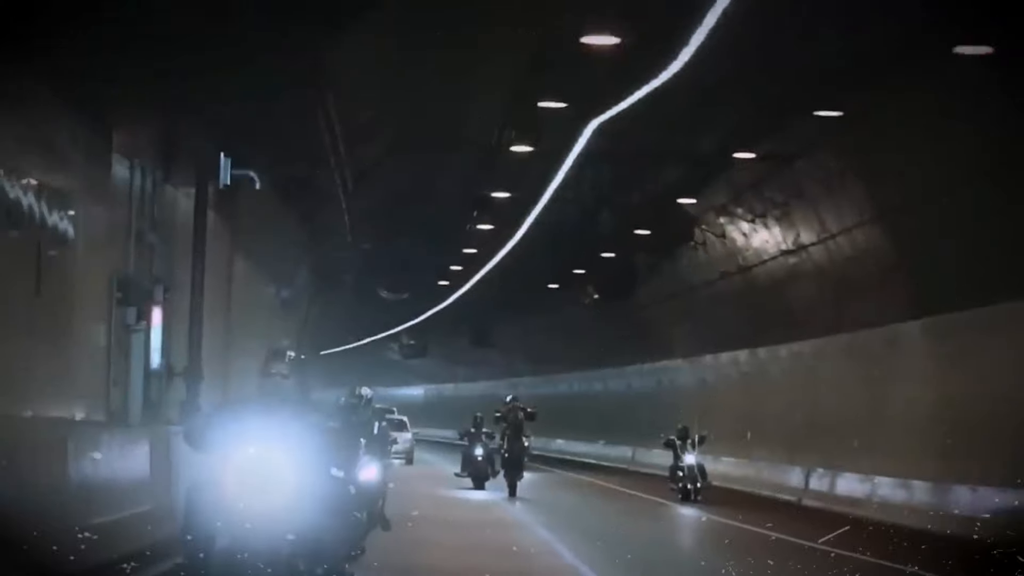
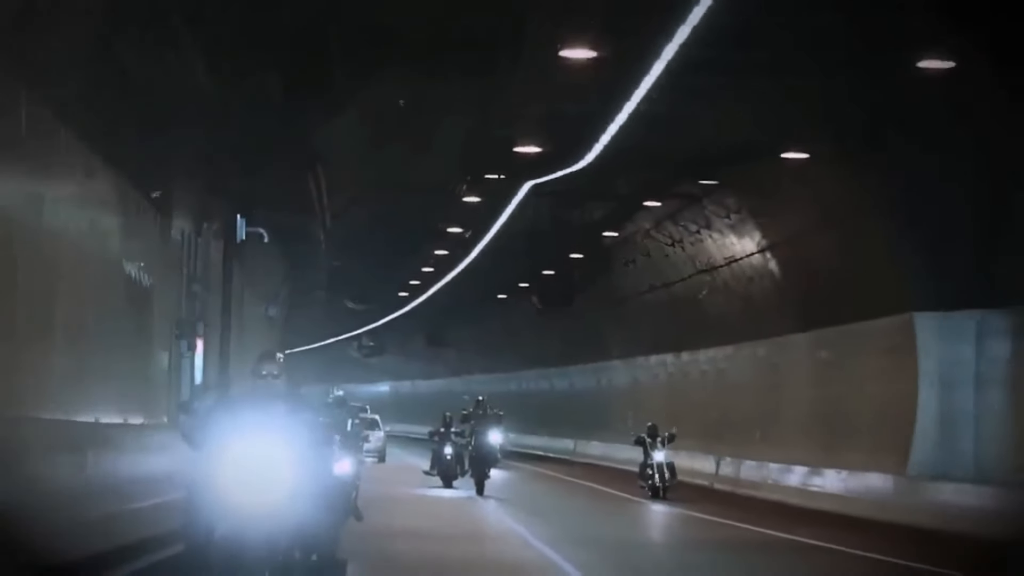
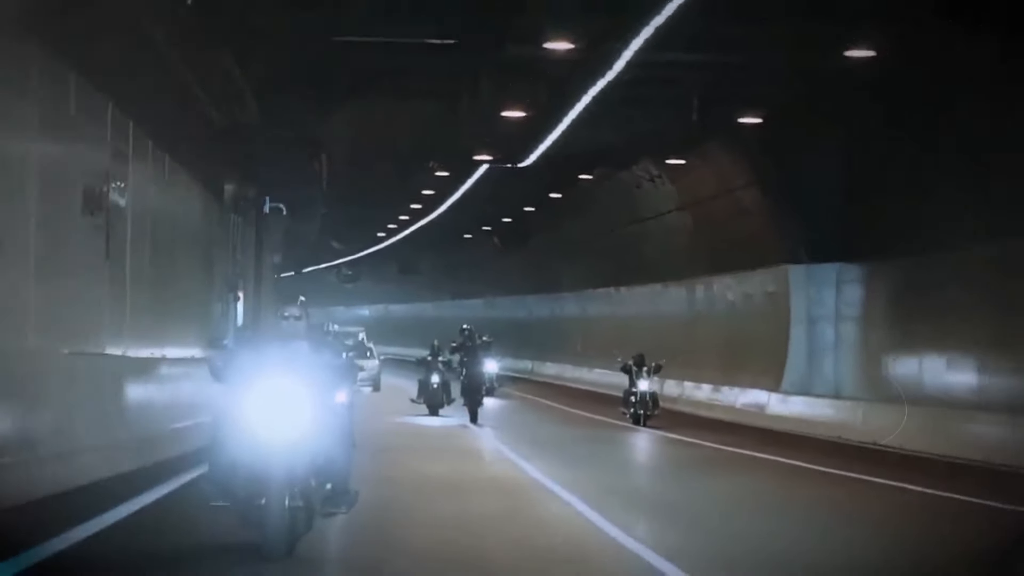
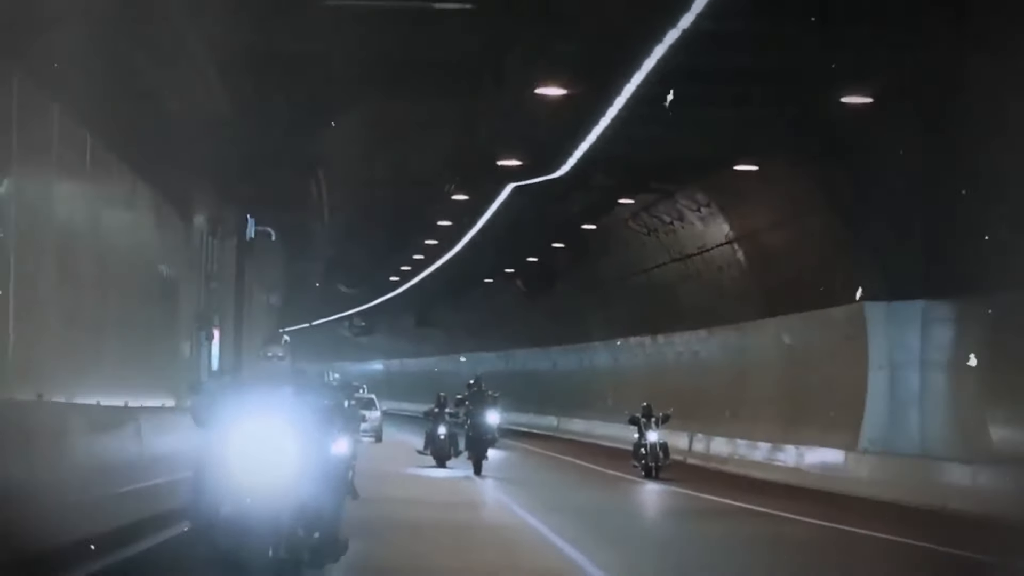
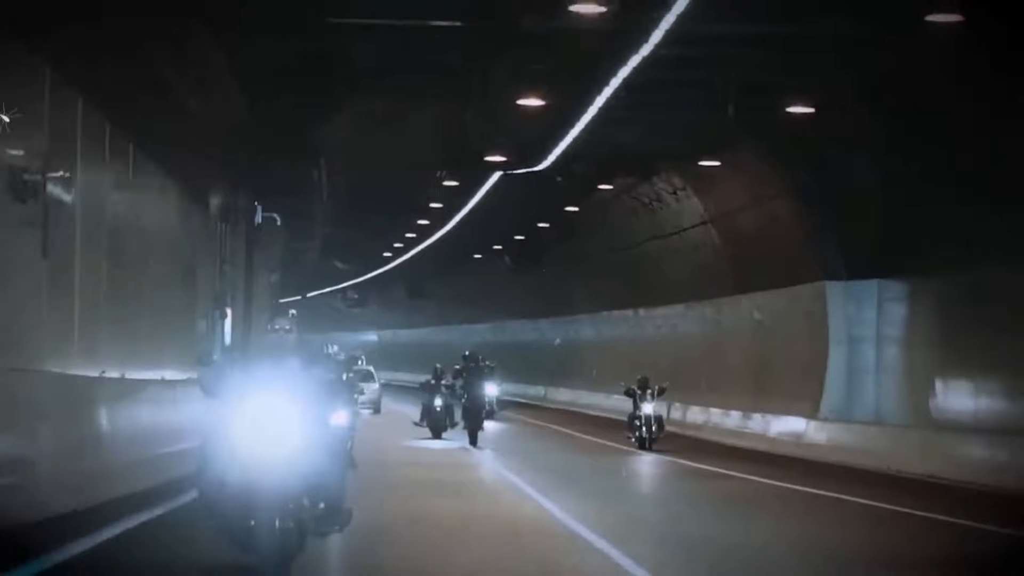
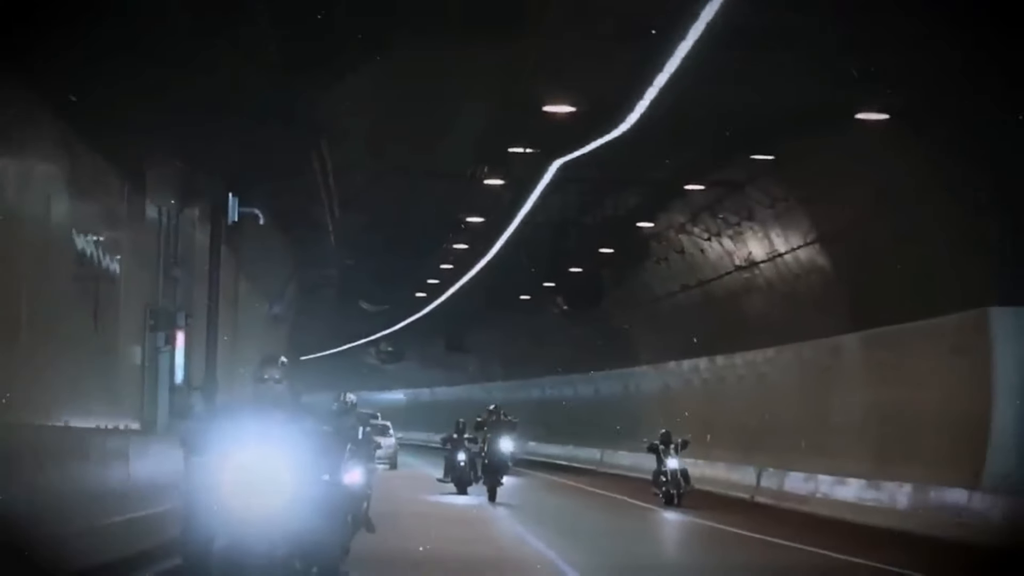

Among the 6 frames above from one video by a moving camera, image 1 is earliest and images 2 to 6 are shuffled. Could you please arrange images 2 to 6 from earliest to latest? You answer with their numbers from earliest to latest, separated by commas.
6, 2, 4, 5, 3
